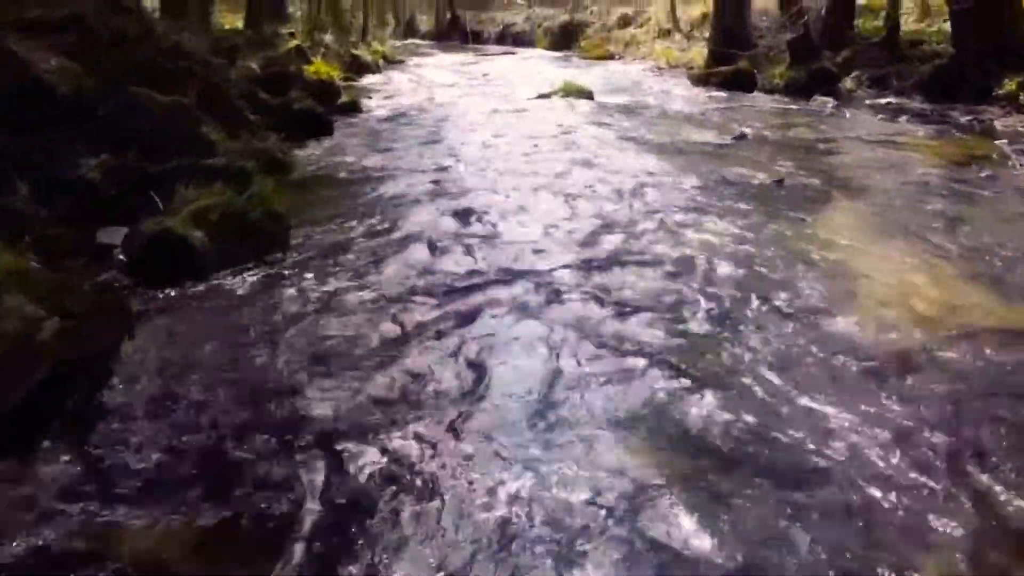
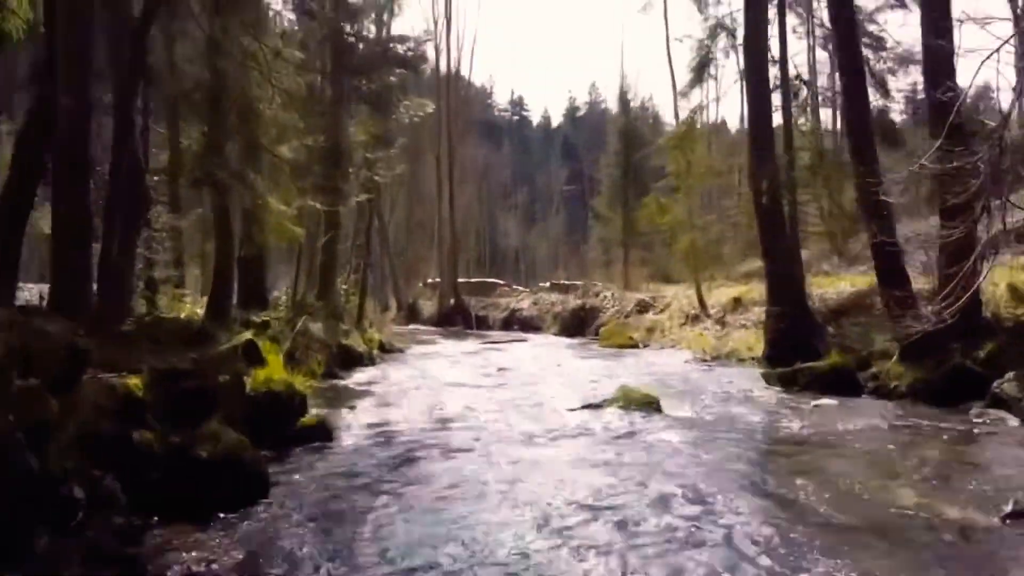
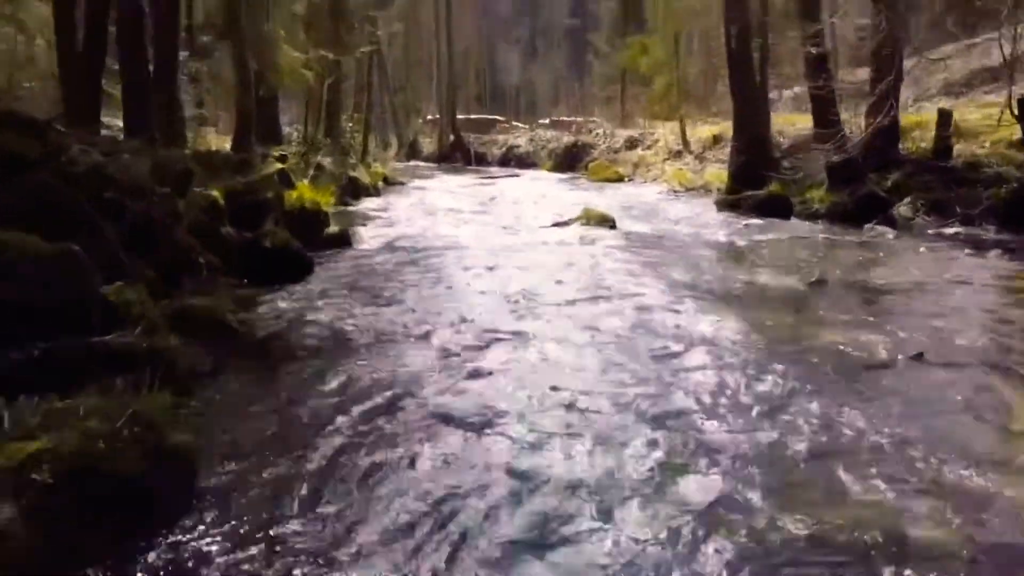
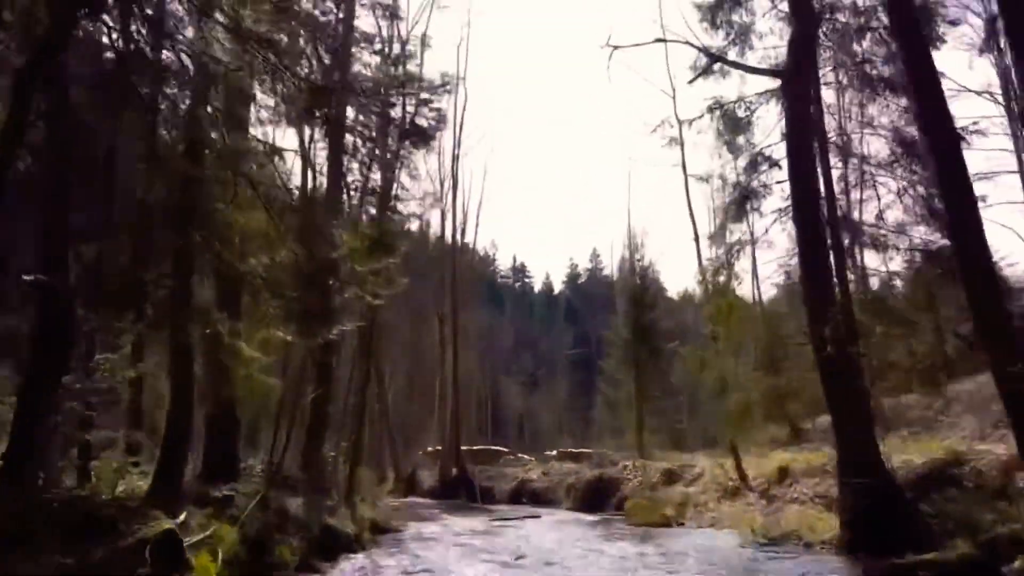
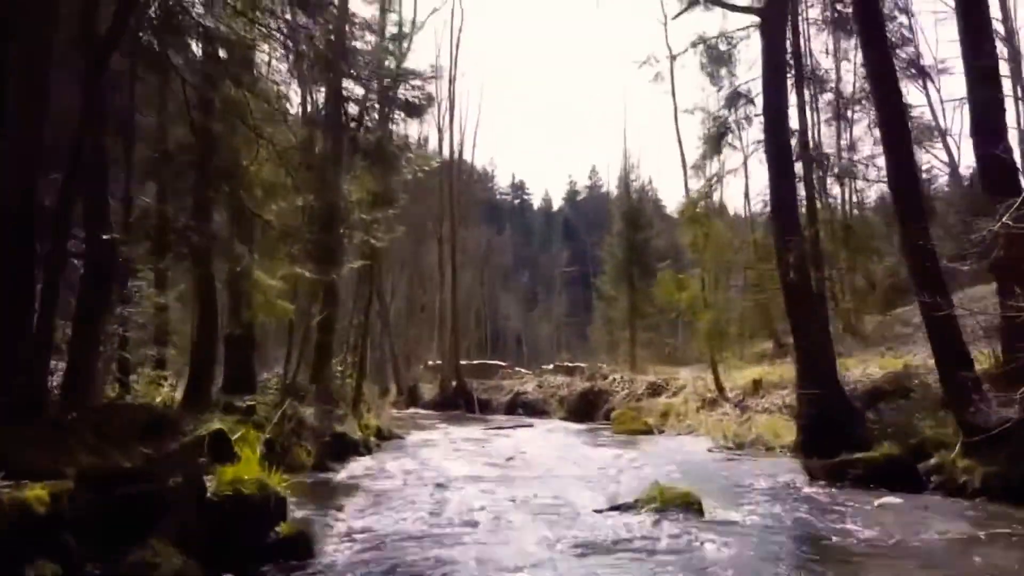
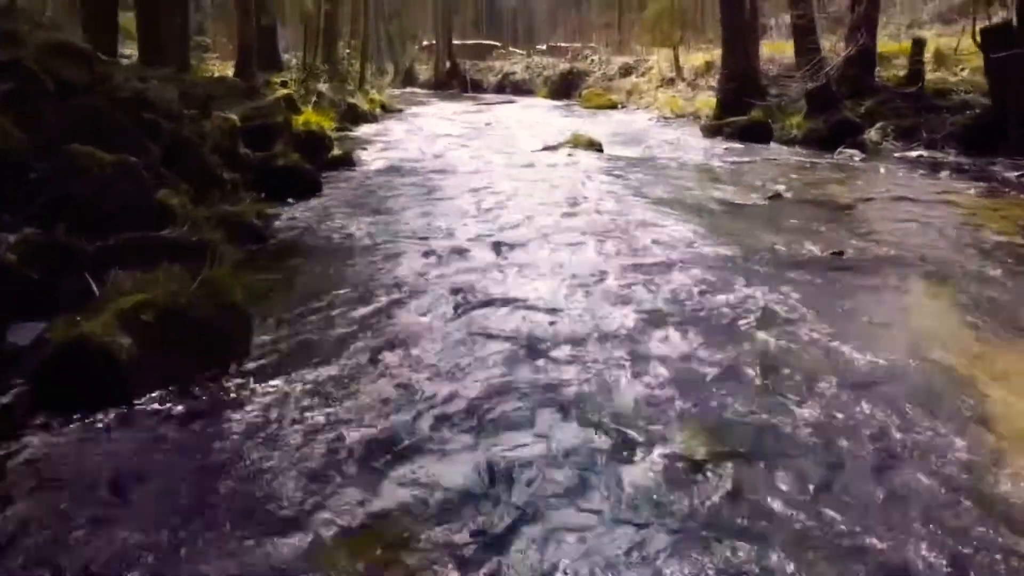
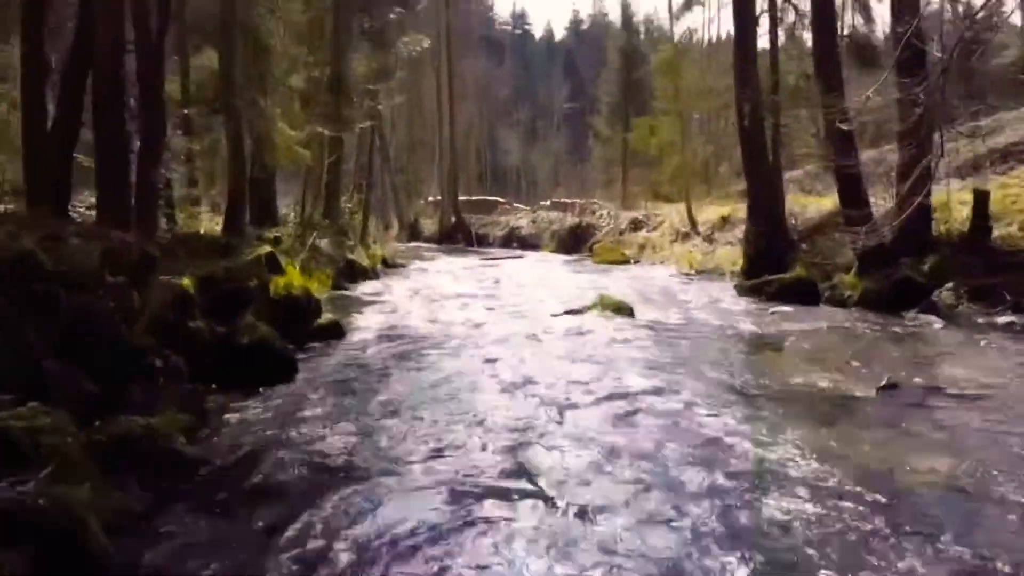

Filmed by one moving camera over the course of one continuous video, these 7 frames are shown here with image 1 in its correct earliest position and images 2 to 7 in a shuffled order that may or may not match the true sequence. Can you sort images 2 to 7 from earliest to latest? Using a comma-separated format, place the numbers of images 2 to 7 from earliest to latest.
6, 3, 7, 2, 5, 4
